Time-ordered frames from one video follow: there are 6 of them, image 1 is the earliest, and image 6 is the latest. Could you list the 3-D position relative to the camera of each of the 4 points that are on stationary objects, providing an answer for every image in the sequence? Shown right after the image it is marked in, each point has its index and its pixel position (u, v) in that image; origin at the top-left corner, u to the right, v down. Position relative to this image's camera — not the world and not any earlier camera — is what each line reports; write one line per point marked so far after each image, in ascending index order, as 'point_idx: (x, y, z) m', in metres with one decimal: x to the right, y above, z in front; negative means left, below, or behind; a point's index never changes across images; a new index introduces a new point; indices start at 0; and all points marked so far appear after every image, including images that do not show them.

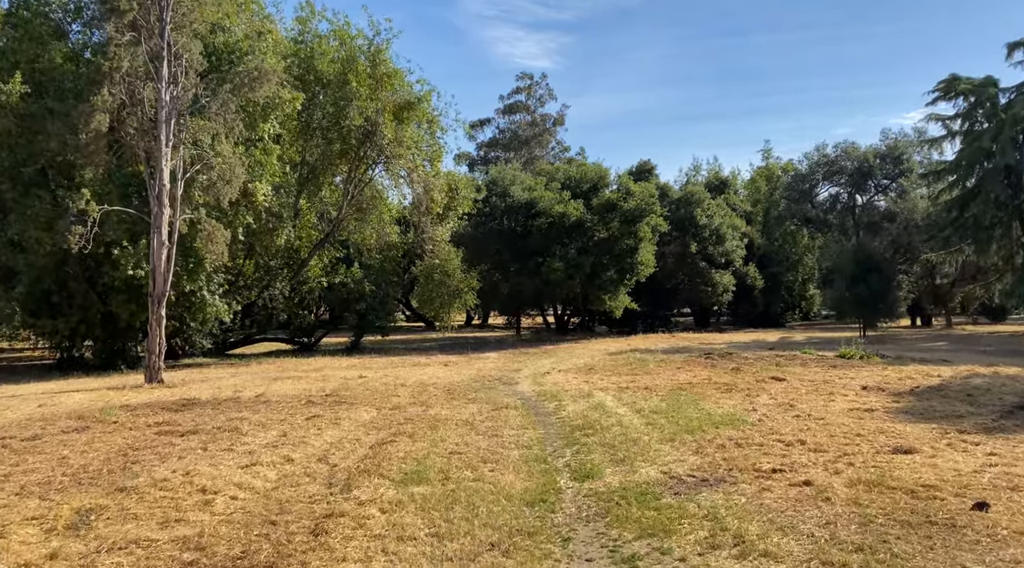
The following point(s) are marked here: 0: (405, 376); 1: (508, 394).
0: (-2.3, -2.0, +19.9) m
1: (-0.2, -1.9, +15.6) m
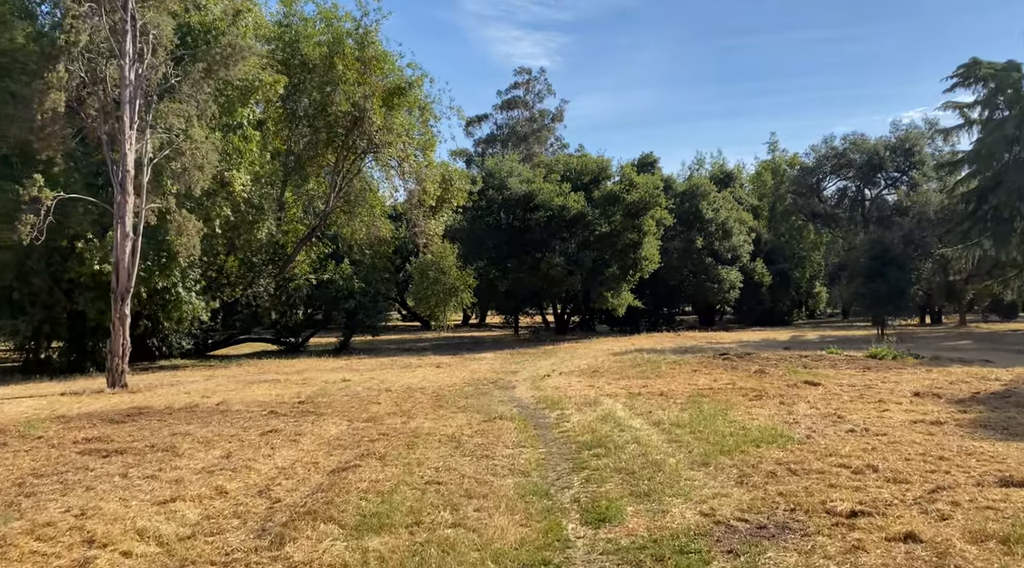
0: (-2.4, -1.9, +18.2) m
1: (-0.2, -1.8, +13.9) m
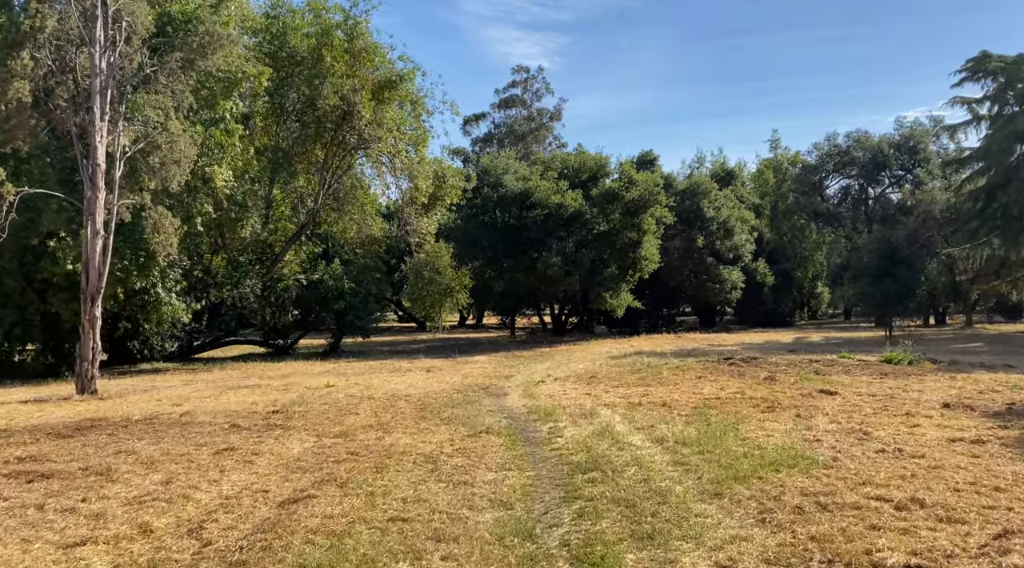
0: (-2.5, -1.9, +17.2) m
1: (-0.4, -1.8, +12.9) m
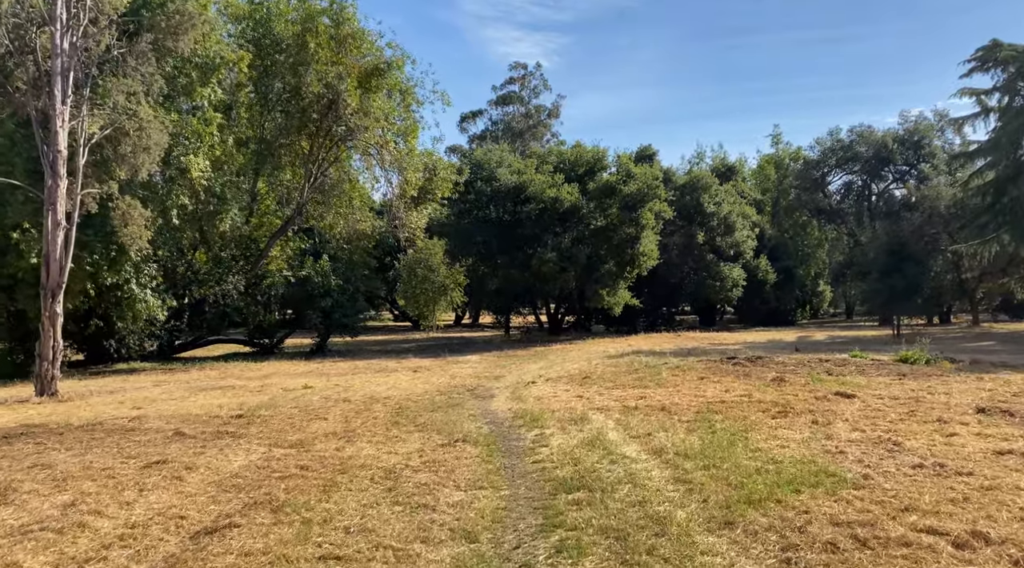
0: (-2.7, -1.8, +16.2) m
1: (-0.6, -1.7, +11.8) m
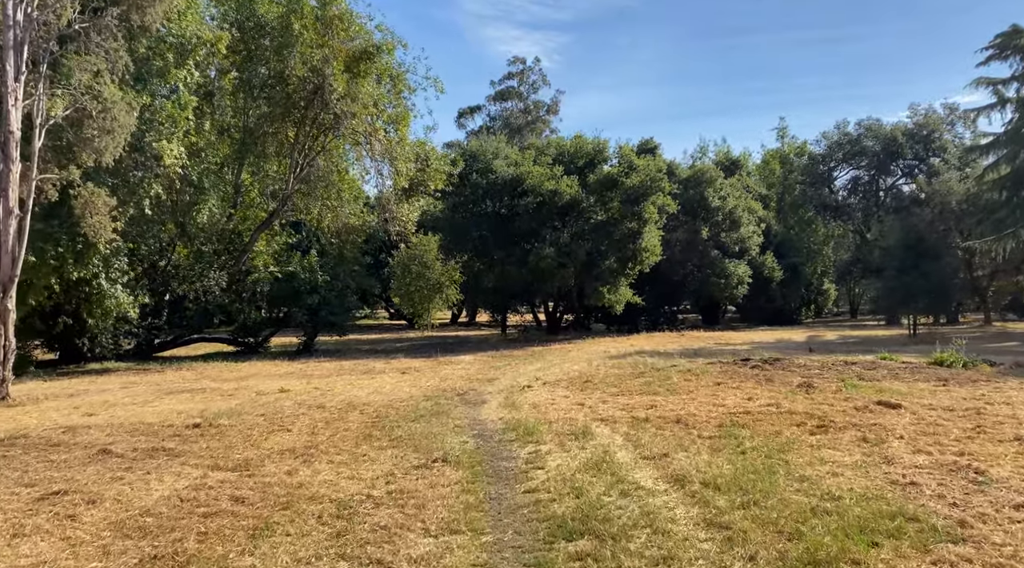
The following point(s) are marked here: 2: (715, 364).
0: (-2.8, -1.7, +14.8) m
1: (-0.7, -1.6, +10.5) m
2: (+3.3, -1.3, +15.0) m
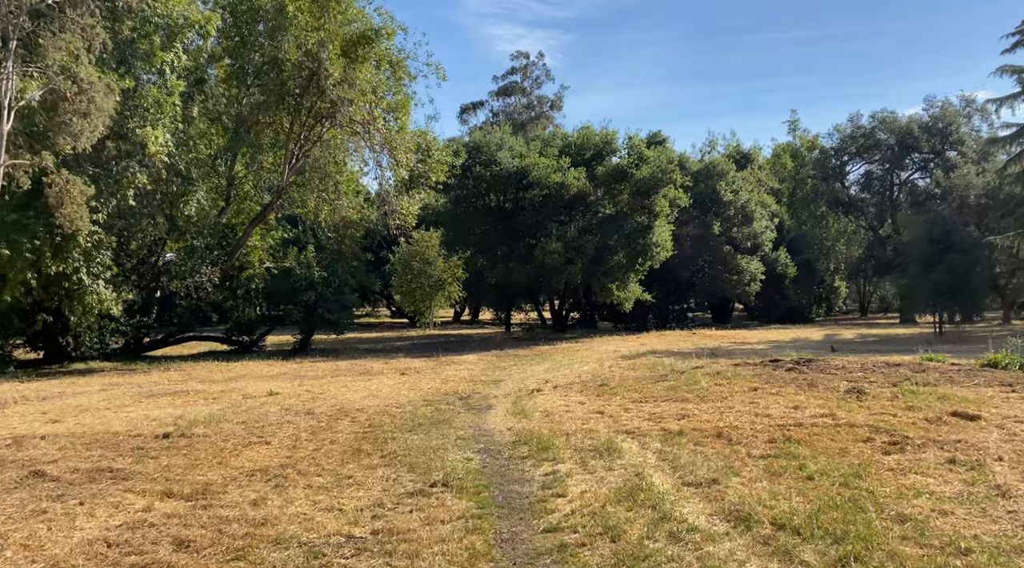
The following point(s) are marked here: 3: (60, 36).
0: (-2.7, -1.6, +13.6) m
1: (-0.6, -1.5, +9.3) m
2: (+3.4, -1.2, +13.8) m
3: (-7.6, +4.2, +15.7) m
